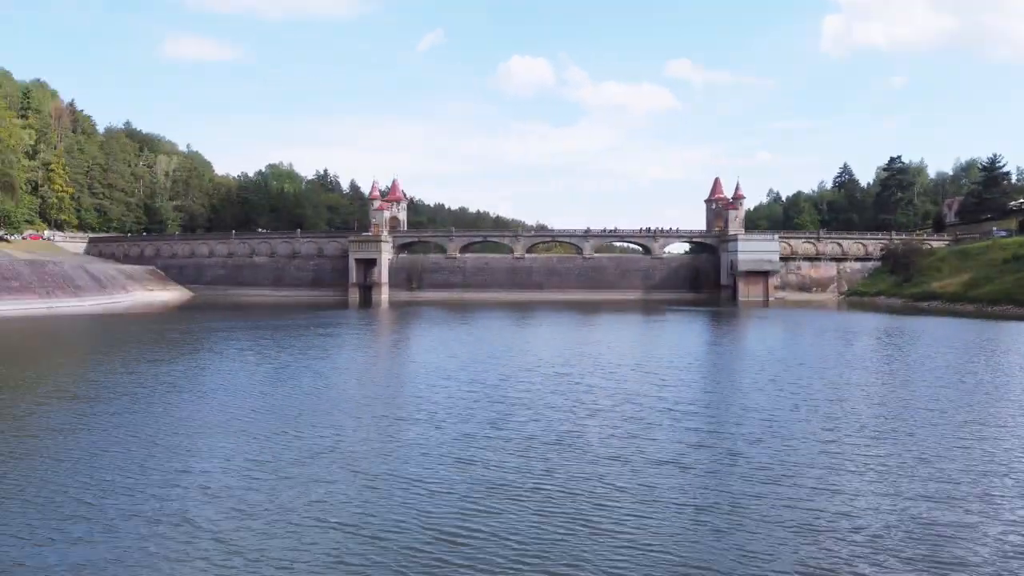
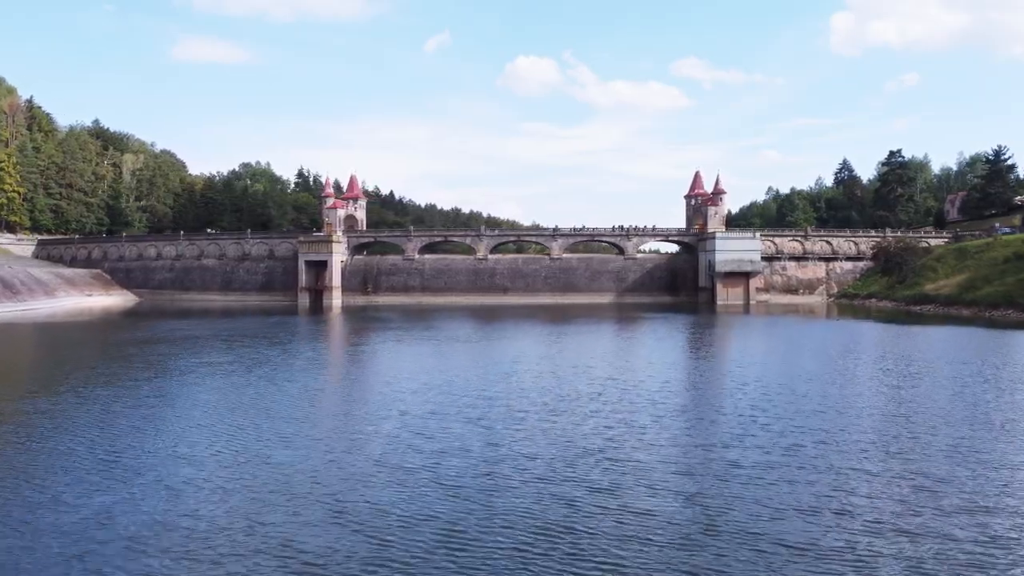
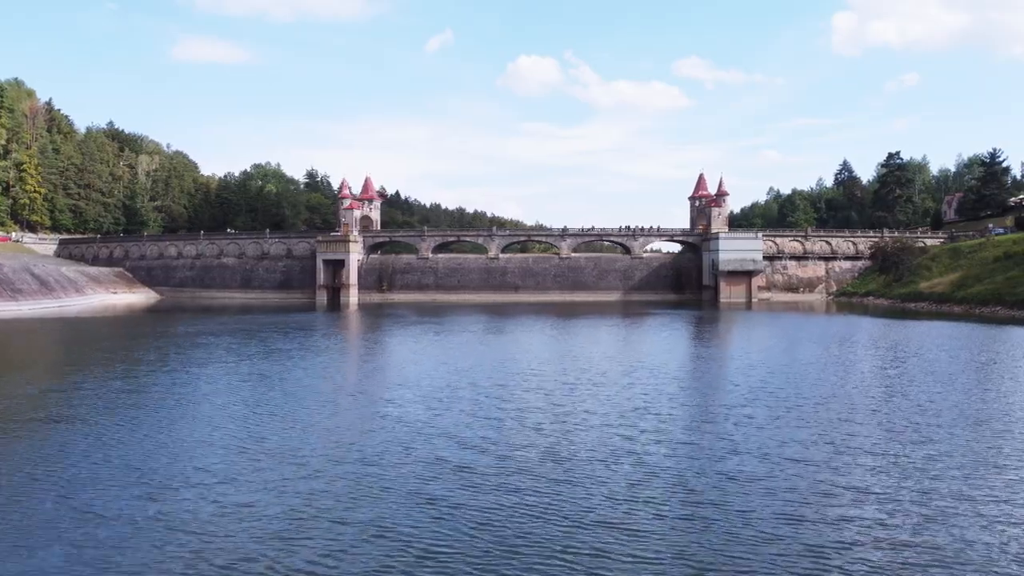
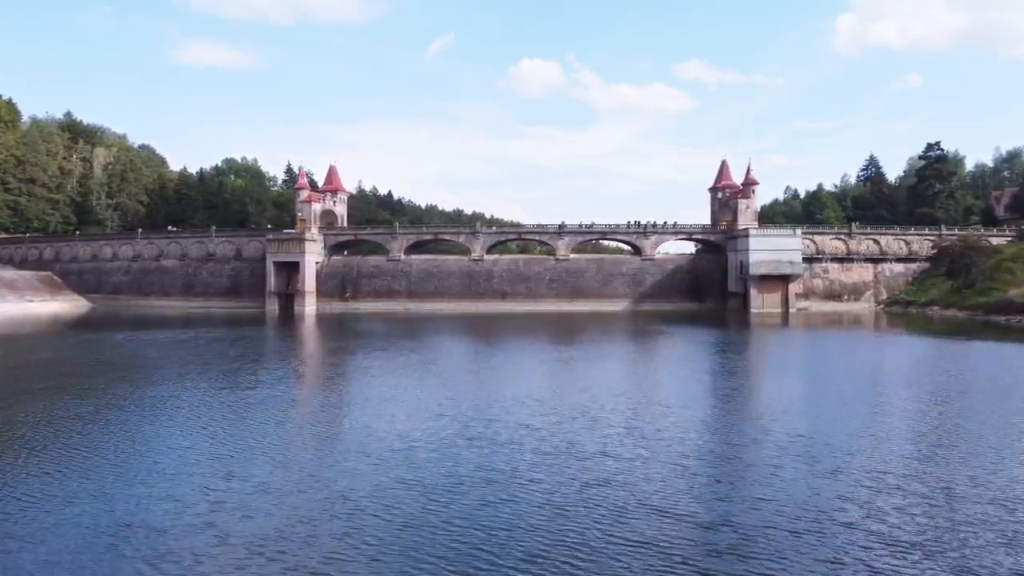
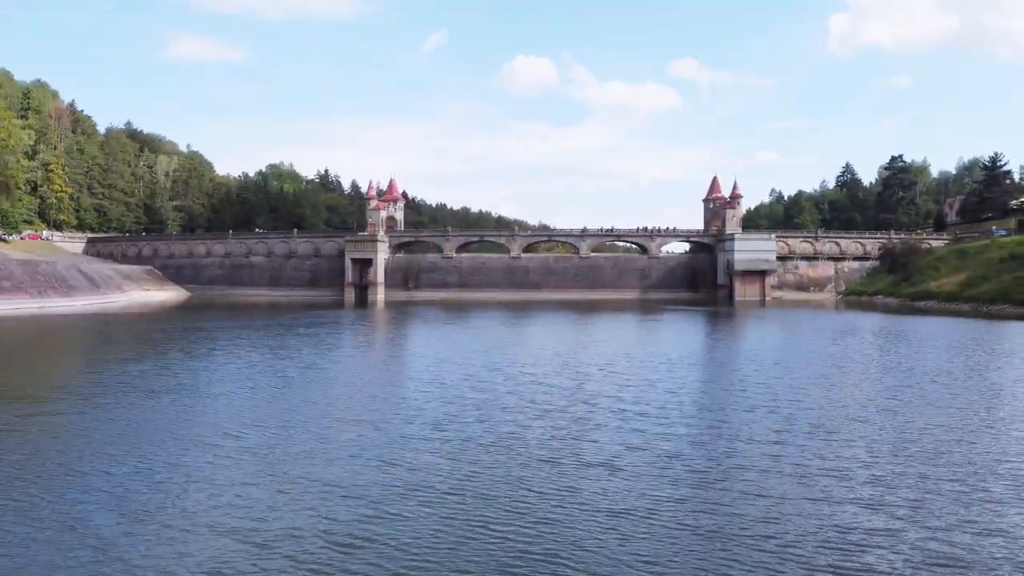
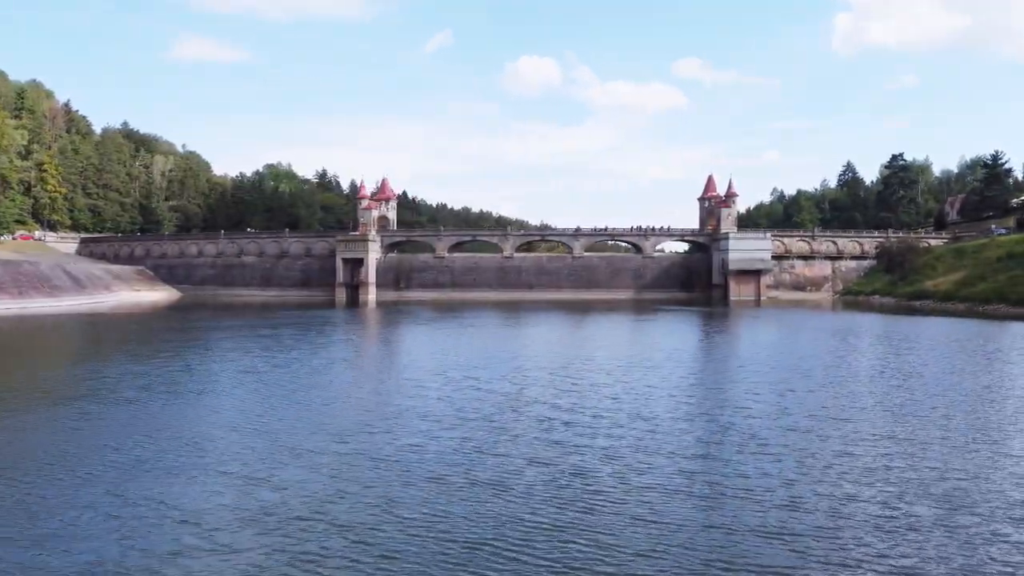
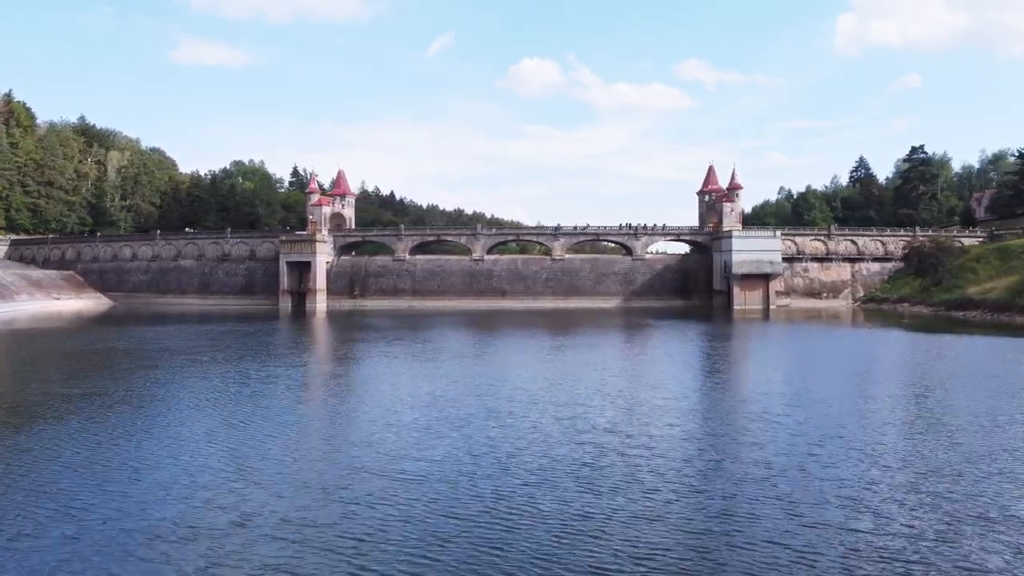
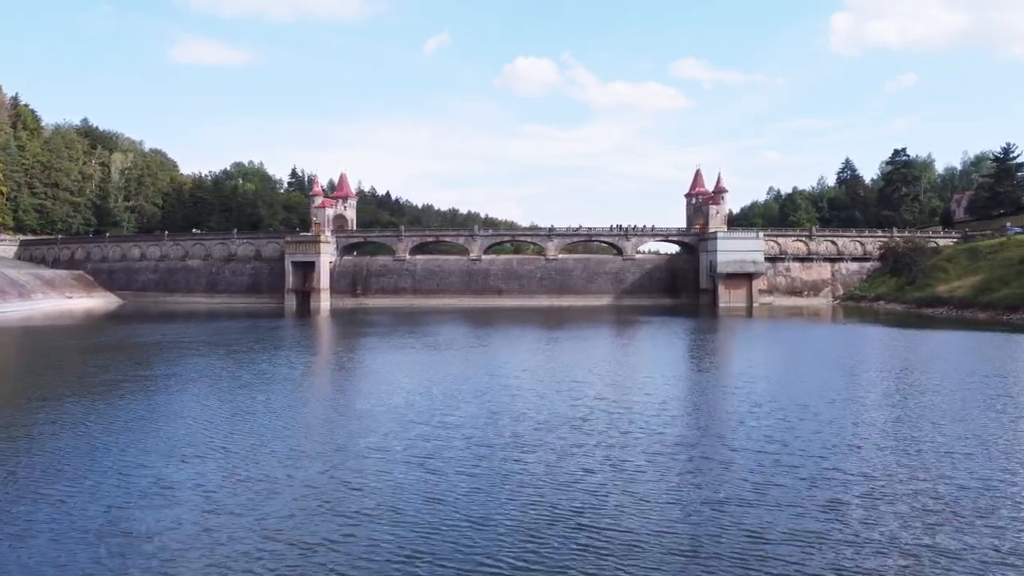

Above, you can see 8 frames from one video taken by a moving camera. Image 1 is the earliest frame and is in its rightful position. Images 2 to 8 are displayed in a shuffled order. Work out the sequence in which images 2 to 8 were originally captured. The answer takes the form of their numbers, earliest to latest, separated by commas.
5, 6, 3, 2, 8, 7, 4
